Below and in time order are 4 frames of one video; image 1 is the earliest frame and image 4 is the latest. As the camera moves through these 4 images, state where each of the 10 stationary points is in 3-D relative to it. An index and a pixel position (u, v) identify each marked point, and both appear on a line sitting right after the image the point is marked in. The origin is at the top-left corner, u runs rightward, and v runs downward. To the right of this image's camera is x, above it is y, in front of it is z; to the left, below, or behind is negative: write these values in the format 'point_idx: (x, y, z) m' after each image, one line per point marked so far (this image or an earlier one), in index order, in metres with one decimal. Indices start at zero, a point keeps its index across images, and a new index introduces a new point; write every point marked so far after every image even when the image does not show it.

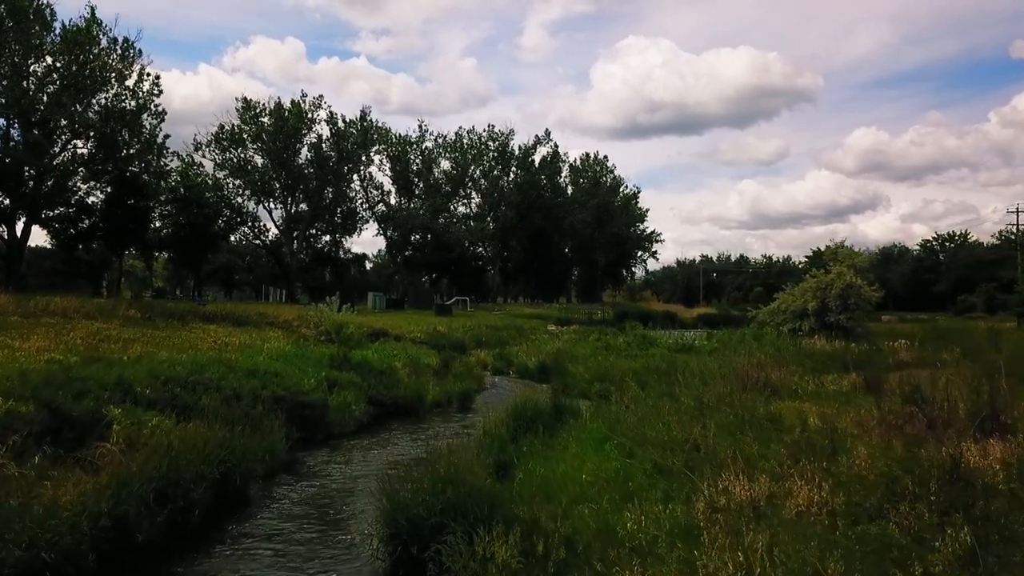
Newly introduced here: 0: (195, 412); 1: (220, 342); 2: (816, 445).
0: (-4.2, -1.6, +9.0) m
1: (-7.2, -1.3, +16.9) m
2: (+3.4, -1.8, +7.7) m
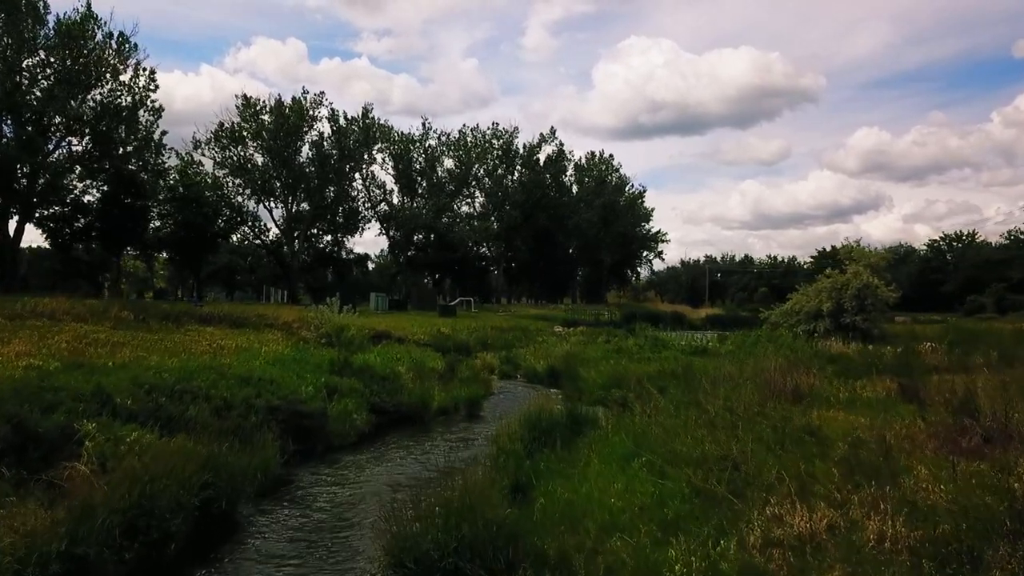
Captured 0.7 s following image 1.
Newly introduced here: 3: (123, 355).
0: (-4.0, -1.7, +8.2) m
1: (-7.0, -1.3, +16.1) m
2: (+3.6, -1.8, +6.9) m
3: (-7.1, -1.2, +12.6) m
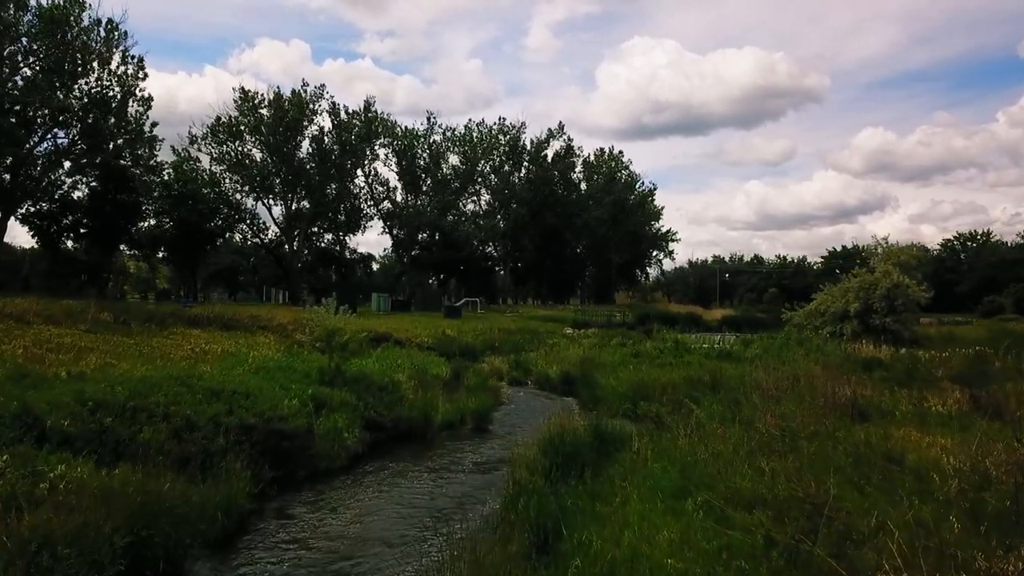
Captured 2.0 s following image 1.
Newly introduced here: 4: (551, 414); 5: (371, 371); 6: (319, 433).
0: (-3.8, -1.6, +6.7) m
1: (-6.8, -1.3, +14.7) m
2: (+3.8, -1.7, +5.4) m
3: (-6.9, -1.2, +11.1) m
4: (+0.7, -2.2, +12.2) m
5: (-2.7, -1.6, +13.1) m
6: (-2.5, -1.9, +8.9) m
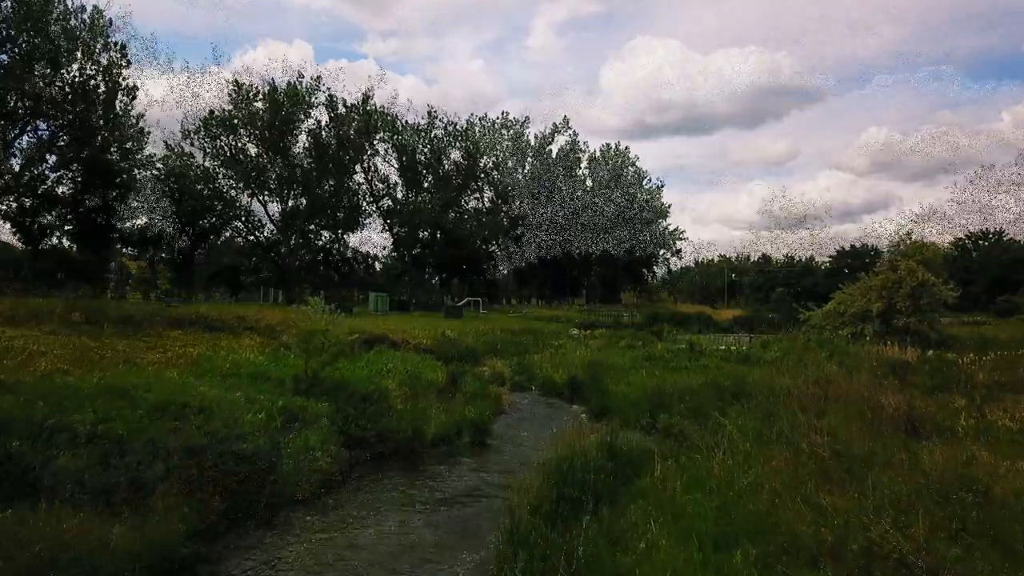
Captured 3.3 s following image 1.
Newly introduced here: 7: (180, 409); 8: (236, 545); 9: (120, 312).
0: (-3.8, -1.6, +5.4) m
1: (-6.7, -1.3, +13.4) m
2: (+3.8, -1.7, +4.0) m
3: (-6.9, -1.2, +9.8) m
4: (+0.7, -2.2, +10.8) m
5: (-2.7, -1.5, +11.8) m
6: (-2.5, -1.9, +7.6) m
7: (-3.6, -1.3, +7.5) m
8: (-2.5, -2.2, +6.0) m
9: (-10.9, -0.6, +19.3) m
